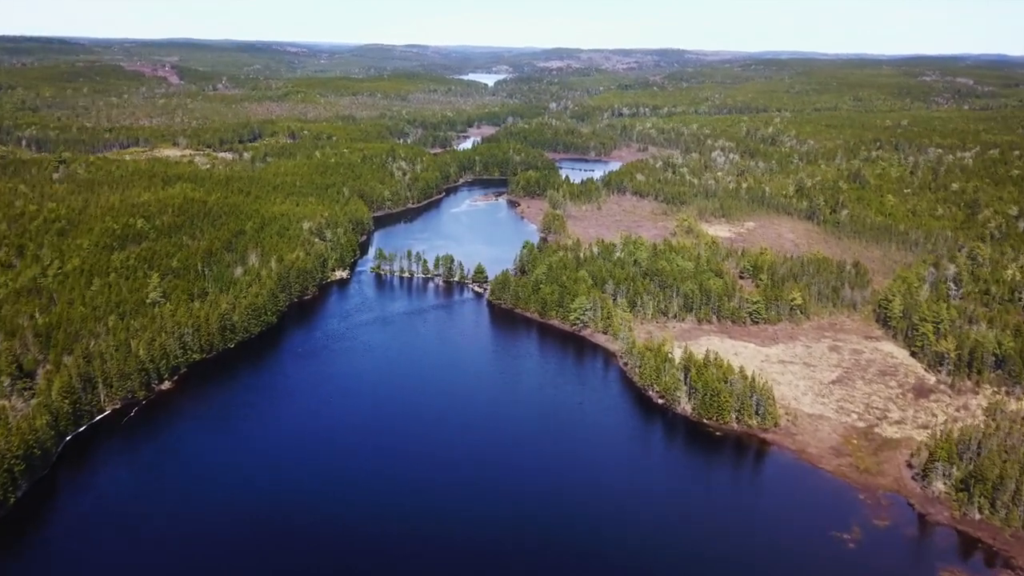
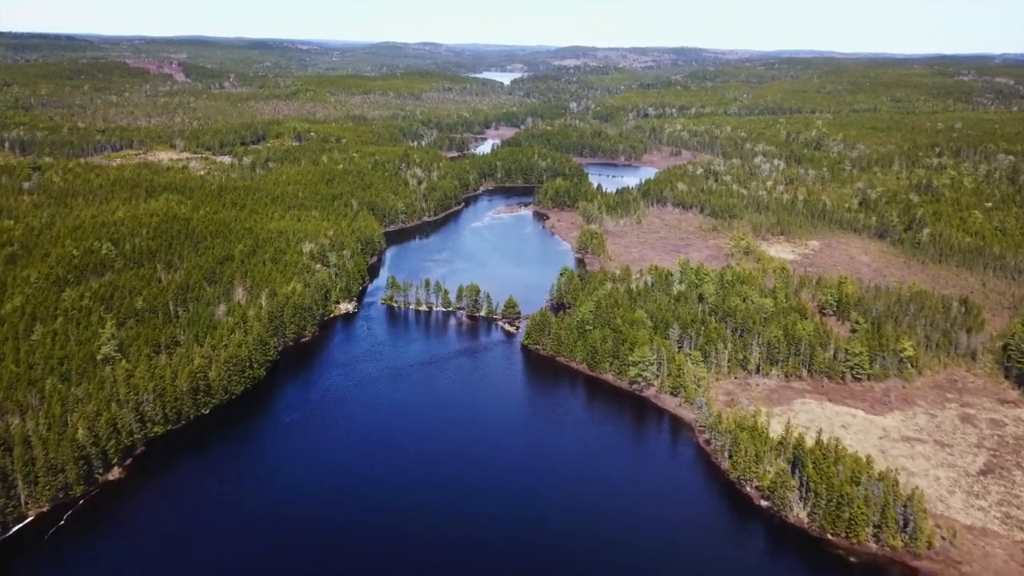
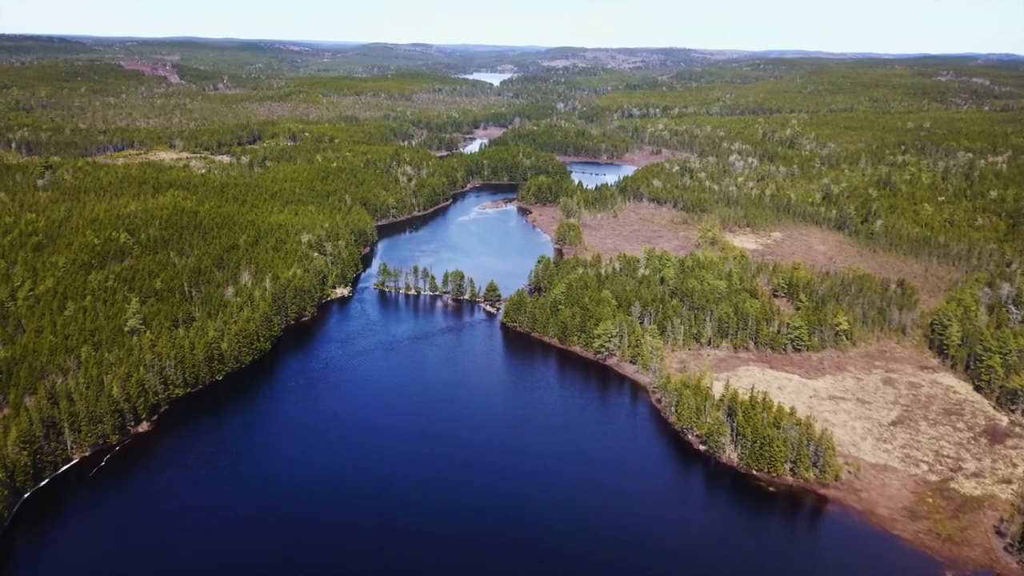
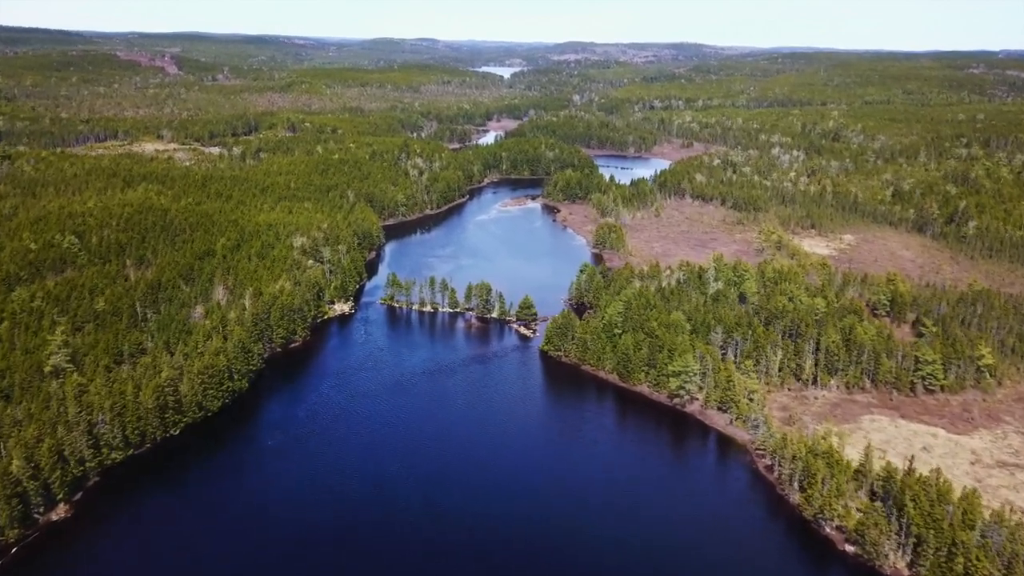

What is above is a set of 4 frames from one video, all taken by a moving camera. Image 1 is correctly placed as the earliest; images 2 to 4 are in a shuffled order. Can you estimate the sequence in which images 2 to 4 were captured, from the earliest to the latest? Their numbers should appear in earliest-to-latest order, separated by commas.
3, 2, 4
